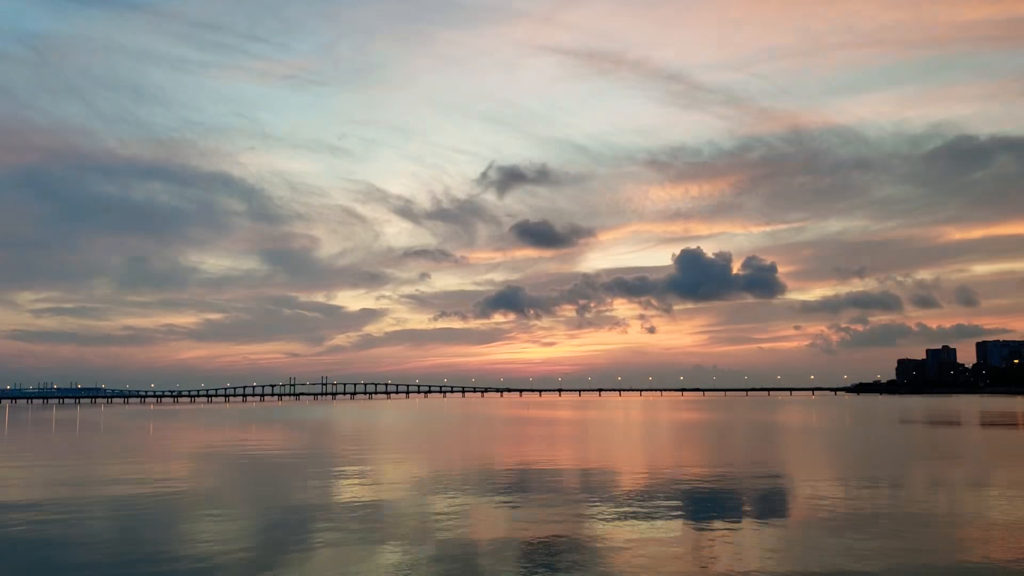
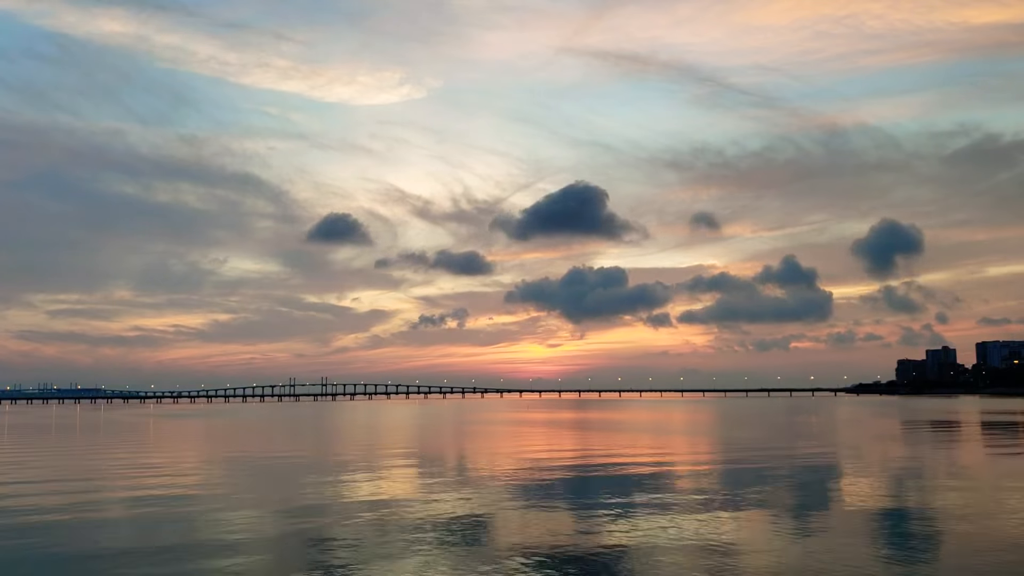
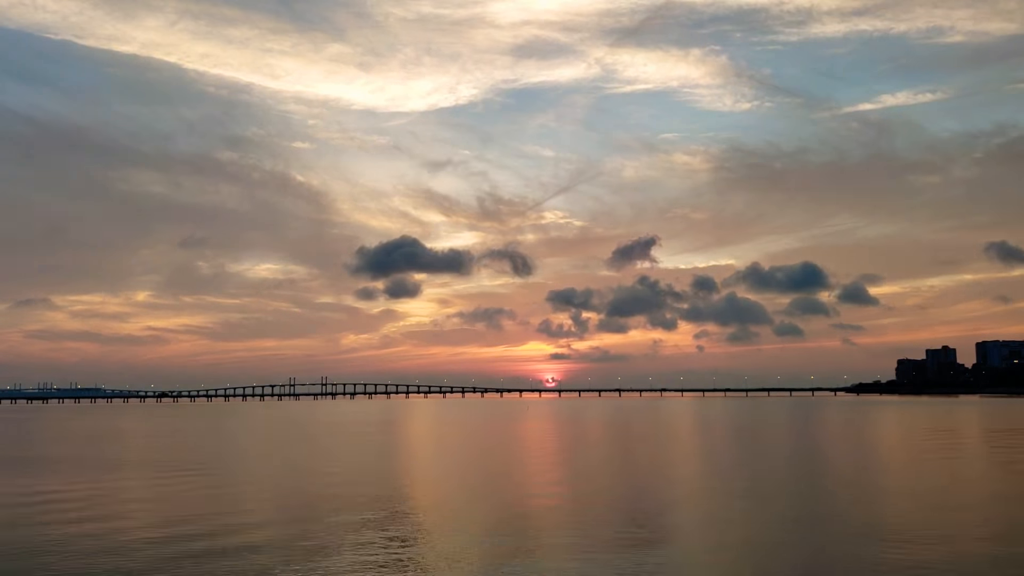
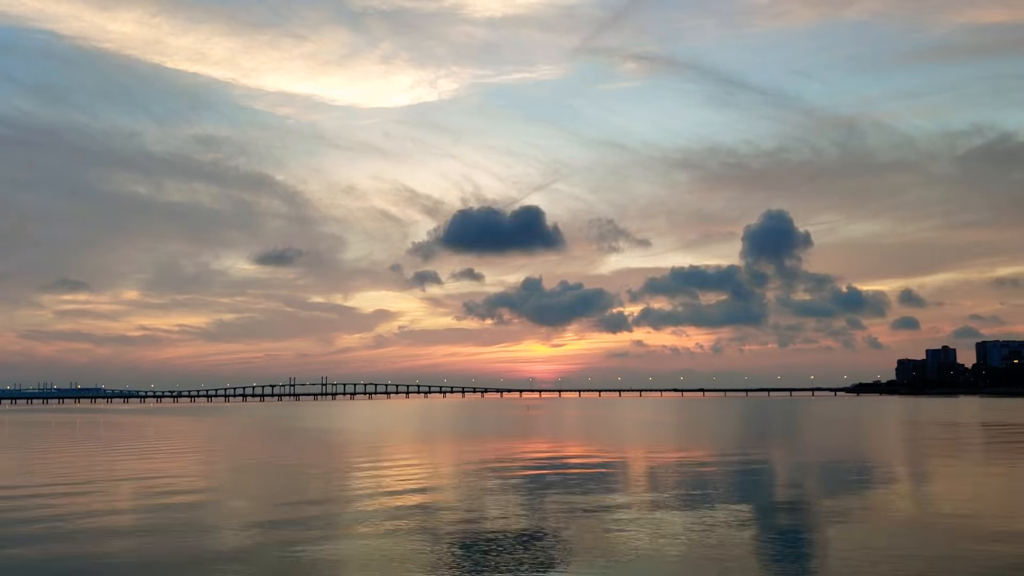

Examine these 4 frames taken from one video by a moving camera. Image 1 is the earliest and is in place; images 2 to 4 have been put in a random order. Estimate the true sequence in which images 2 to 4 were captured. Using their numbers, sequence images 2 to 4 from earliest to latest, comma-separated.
2, 4, 3
